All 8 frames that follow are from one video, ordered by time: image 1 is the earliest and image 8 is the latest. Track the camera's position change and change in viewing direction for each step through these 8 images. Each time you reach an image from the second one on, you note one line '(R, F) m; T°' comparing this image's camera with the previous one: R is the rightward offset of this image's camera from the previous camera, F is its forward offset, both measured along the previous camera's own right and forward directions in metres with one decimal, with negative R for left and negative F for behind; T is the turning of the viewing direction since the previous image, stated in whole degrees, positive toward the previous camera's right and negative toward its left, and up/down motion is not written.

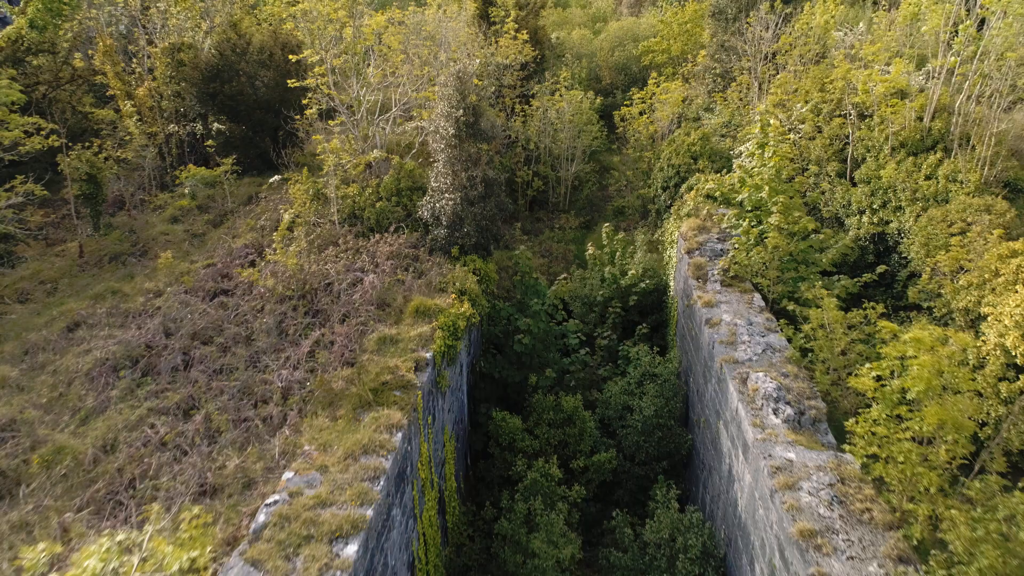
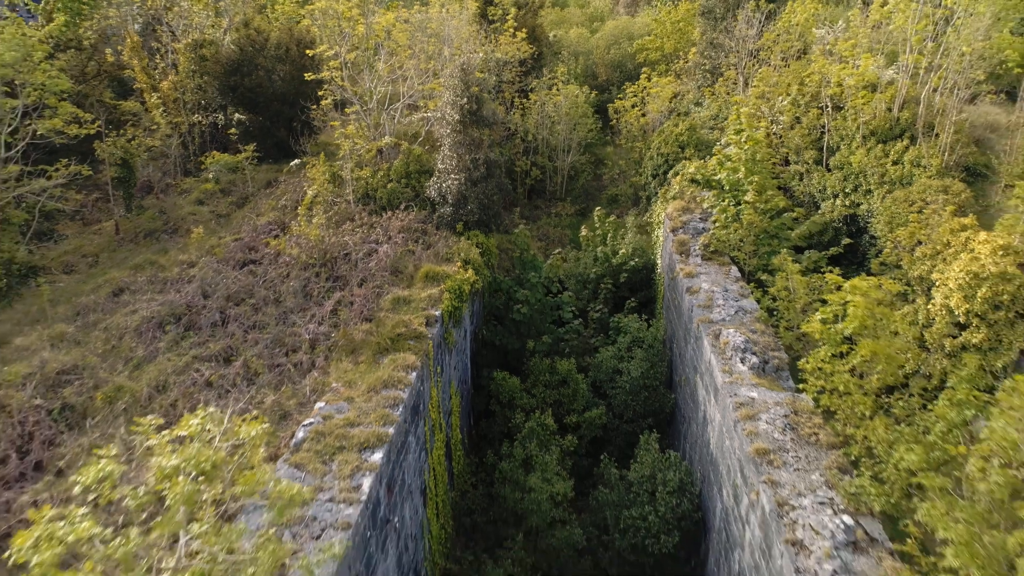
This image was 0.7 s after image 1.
(0.0, -0.7) m; 0°
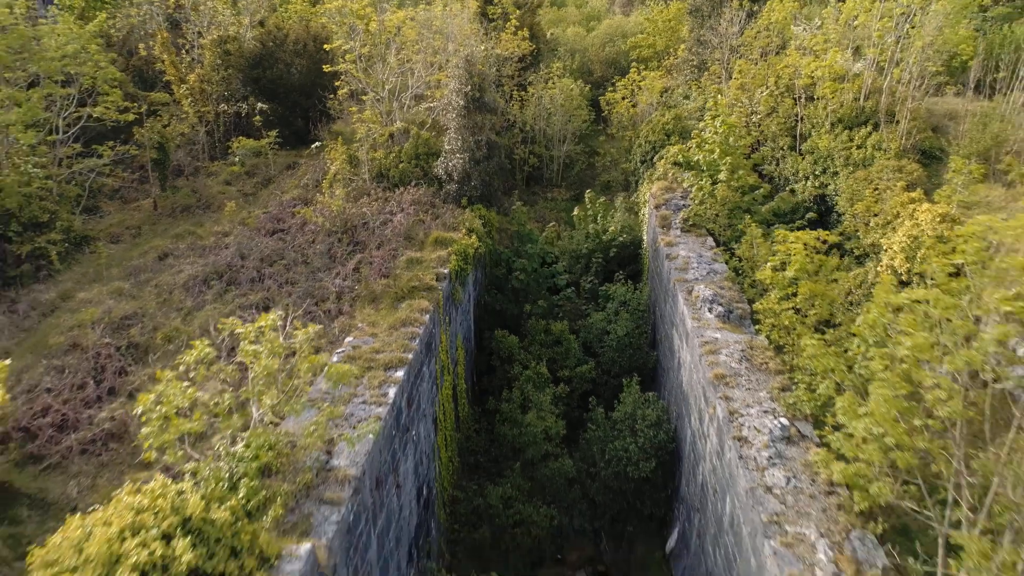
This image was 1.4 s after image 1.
(0.0, -0.9) m; 0°
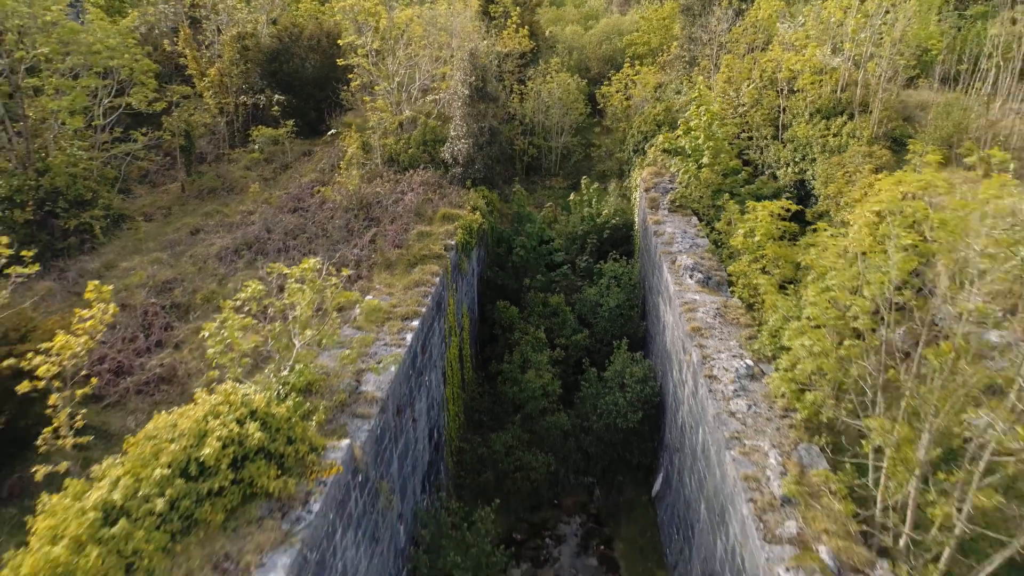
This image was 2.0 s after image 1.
(0.0, -0.7) m; 0°
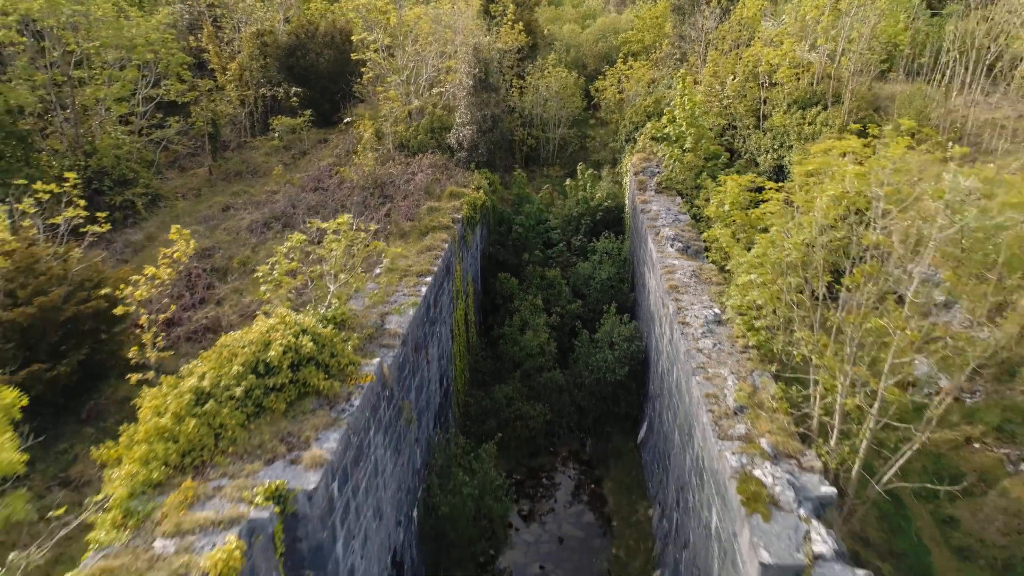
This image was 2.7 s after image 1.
(0.0, -0.9) m; 0°
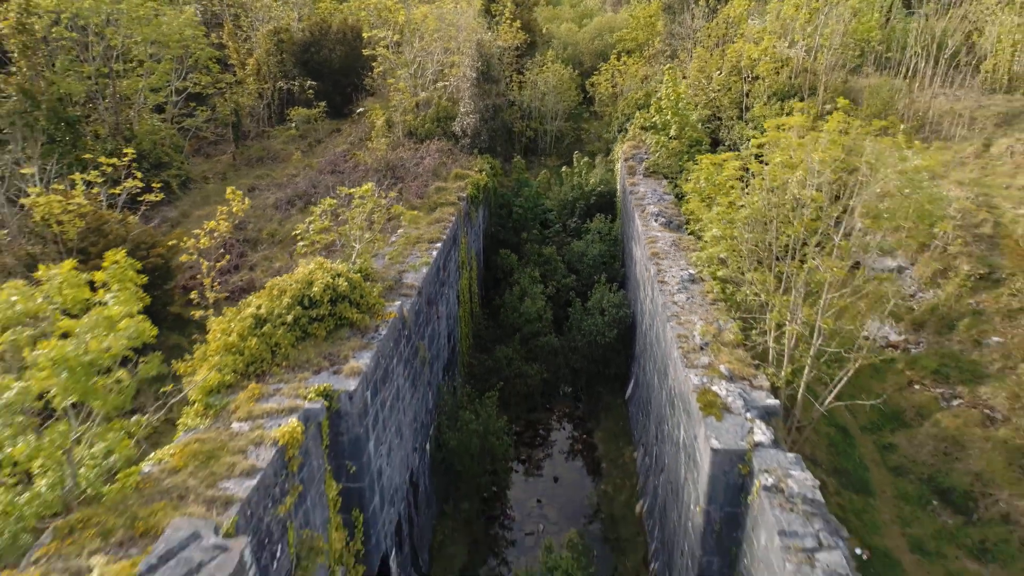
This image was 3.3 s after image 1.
(0.0, -0.9) m; 0°
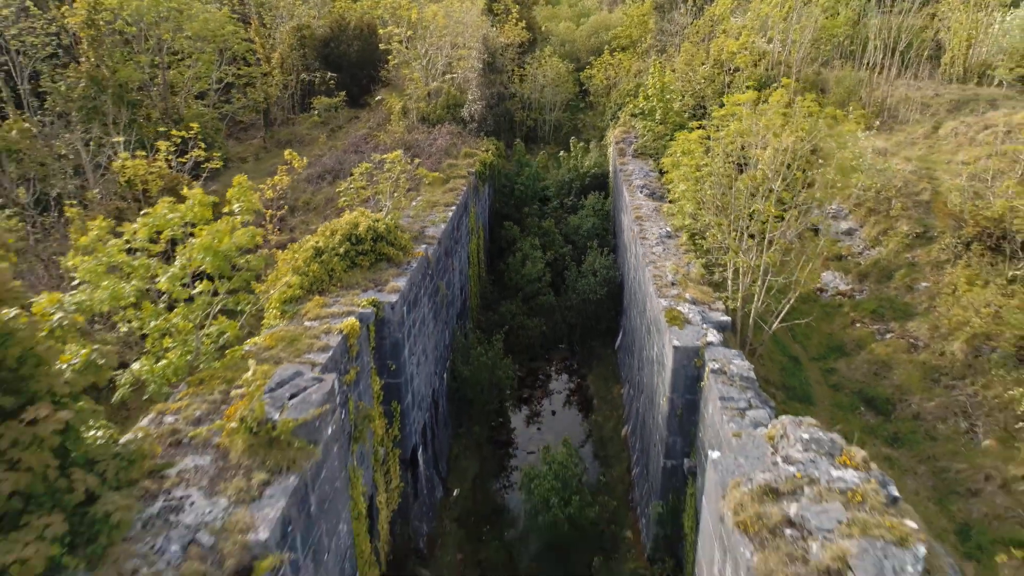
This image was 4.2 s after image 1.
(0.0, -1.3) m; 0°
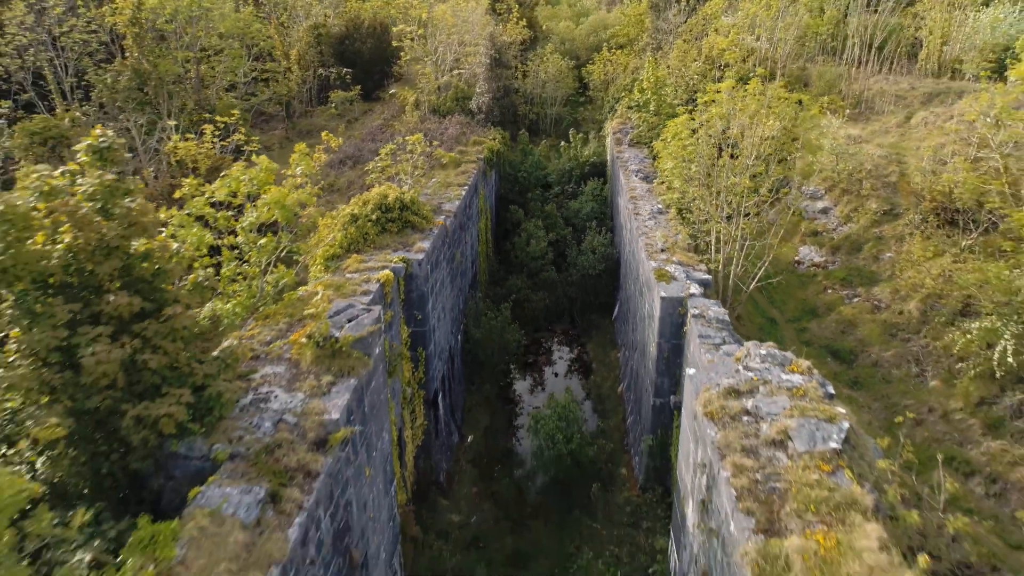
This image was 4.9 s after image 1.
(-0.1, -0.9) m; 0°
